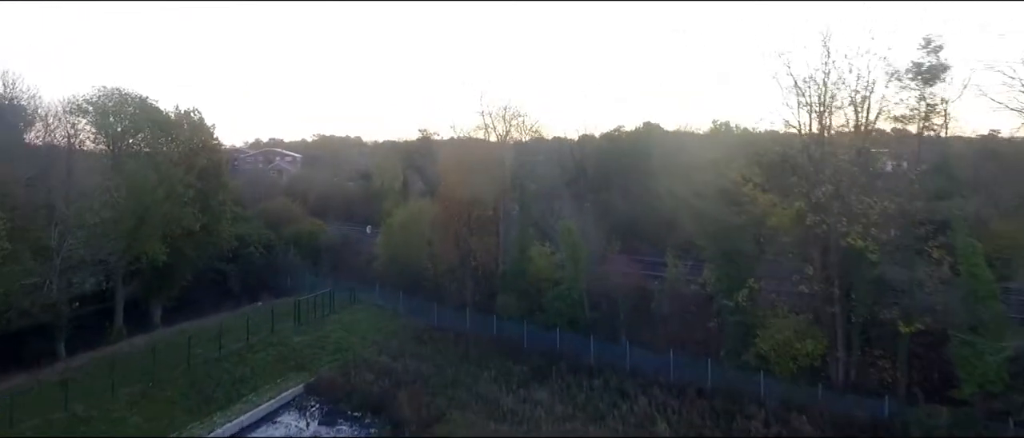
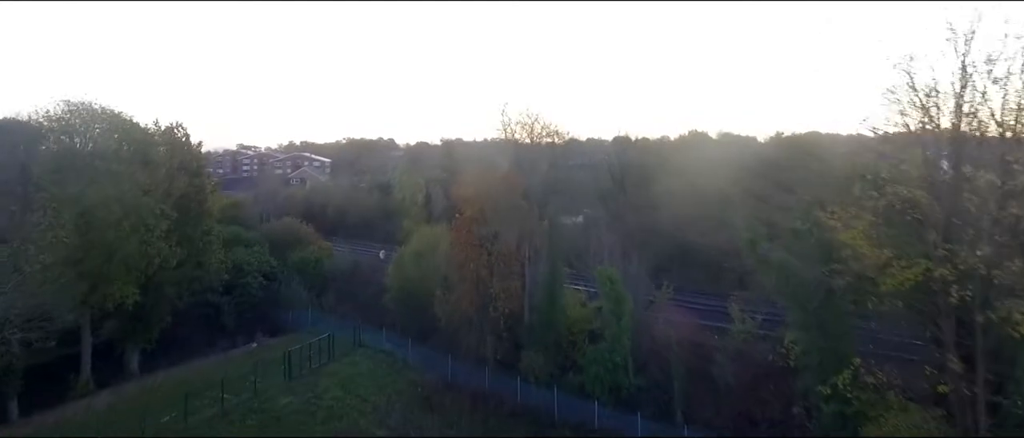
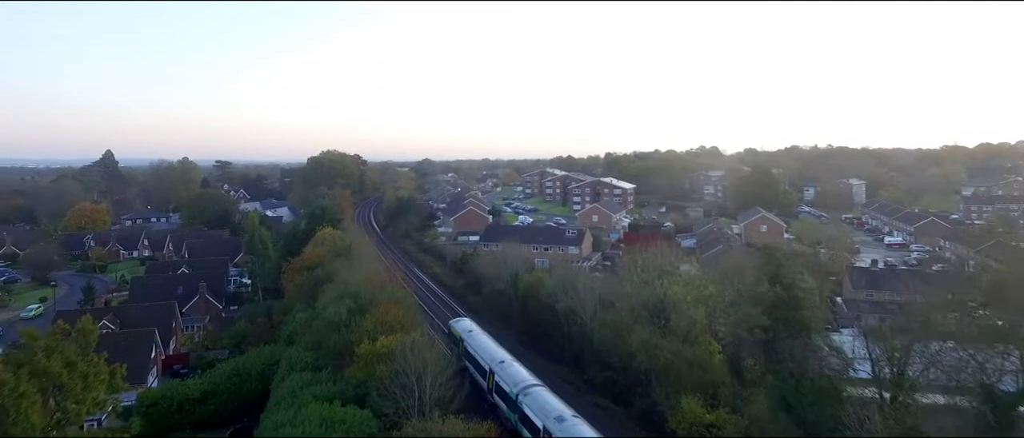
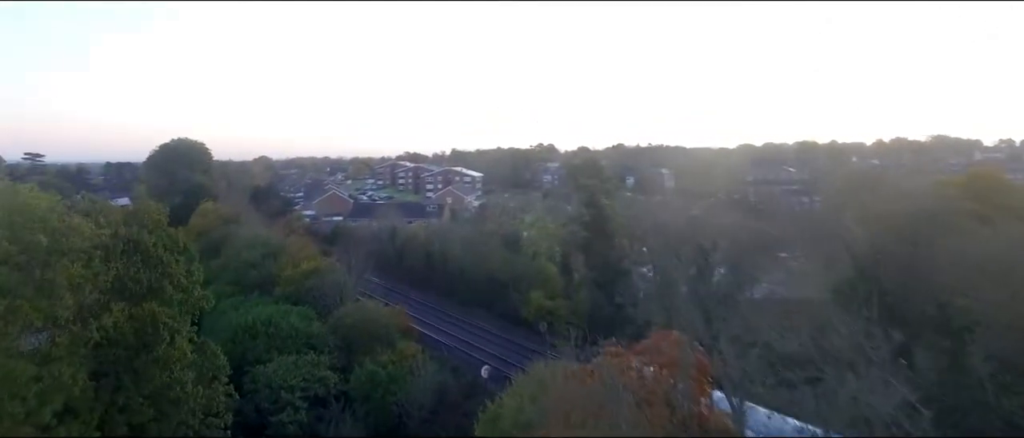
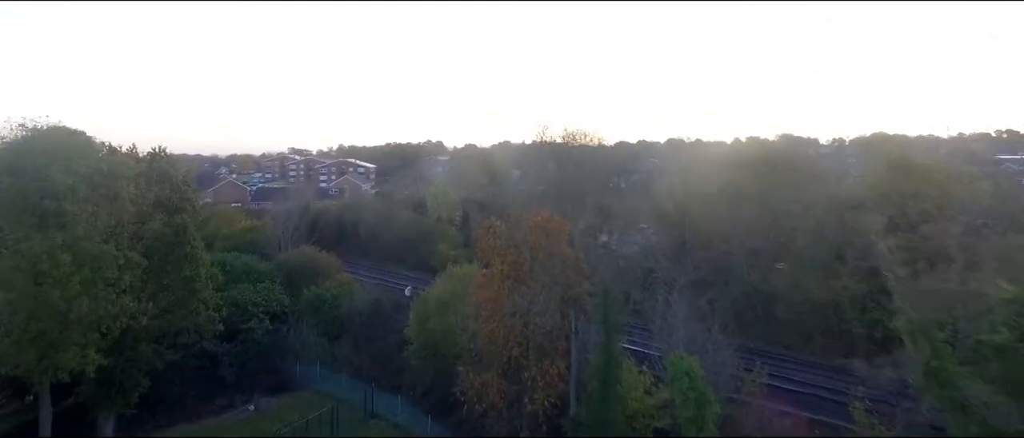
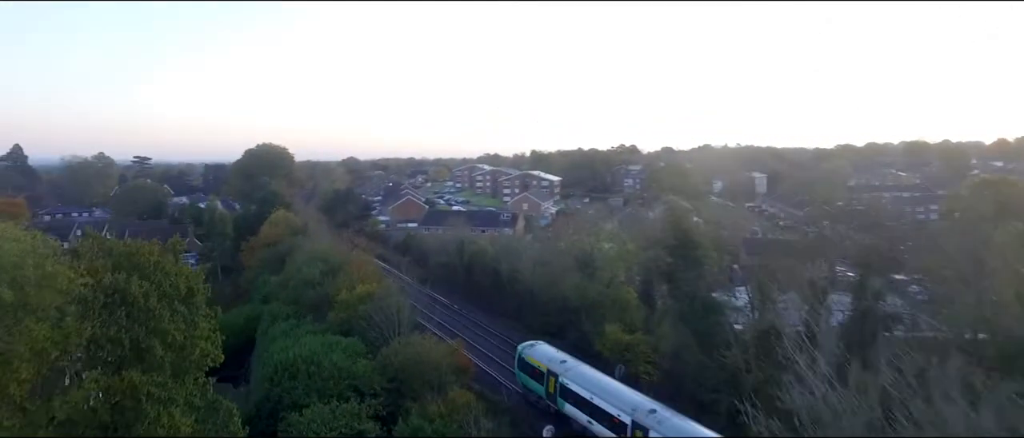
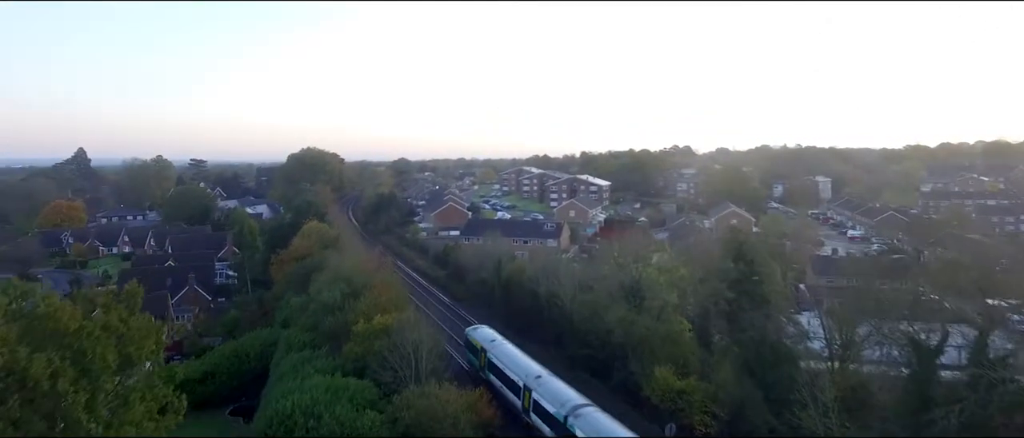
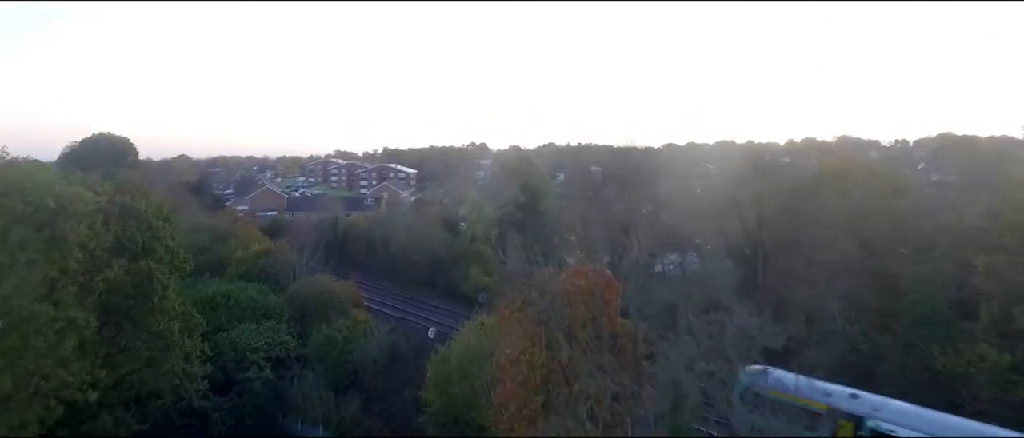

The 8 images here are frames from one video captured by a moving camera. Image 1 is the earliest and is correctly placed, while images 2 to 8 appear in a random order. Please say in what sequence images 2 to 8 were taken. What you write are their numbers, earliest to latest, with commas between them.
2, 5, 8, 4, 6, 7, 3
